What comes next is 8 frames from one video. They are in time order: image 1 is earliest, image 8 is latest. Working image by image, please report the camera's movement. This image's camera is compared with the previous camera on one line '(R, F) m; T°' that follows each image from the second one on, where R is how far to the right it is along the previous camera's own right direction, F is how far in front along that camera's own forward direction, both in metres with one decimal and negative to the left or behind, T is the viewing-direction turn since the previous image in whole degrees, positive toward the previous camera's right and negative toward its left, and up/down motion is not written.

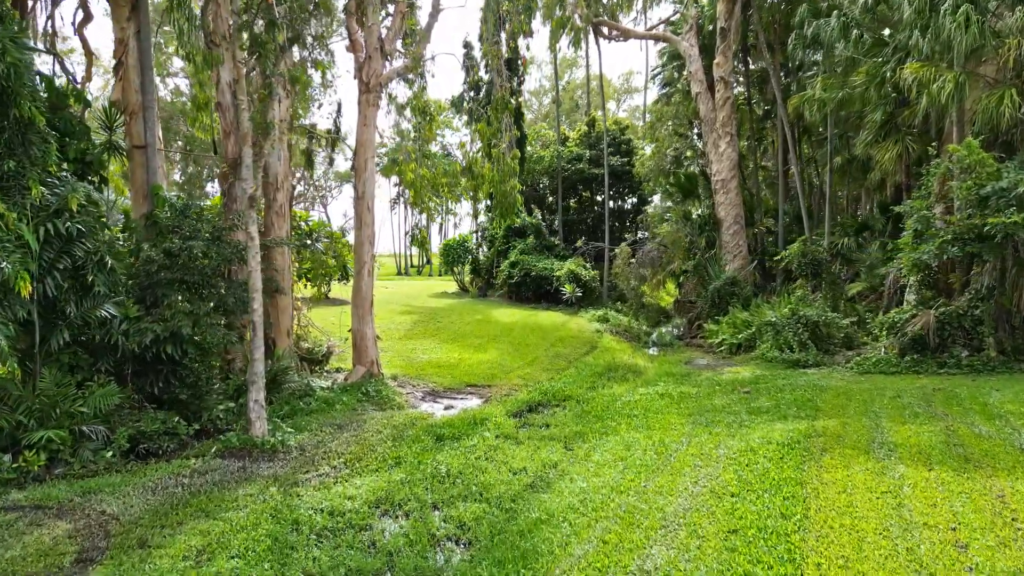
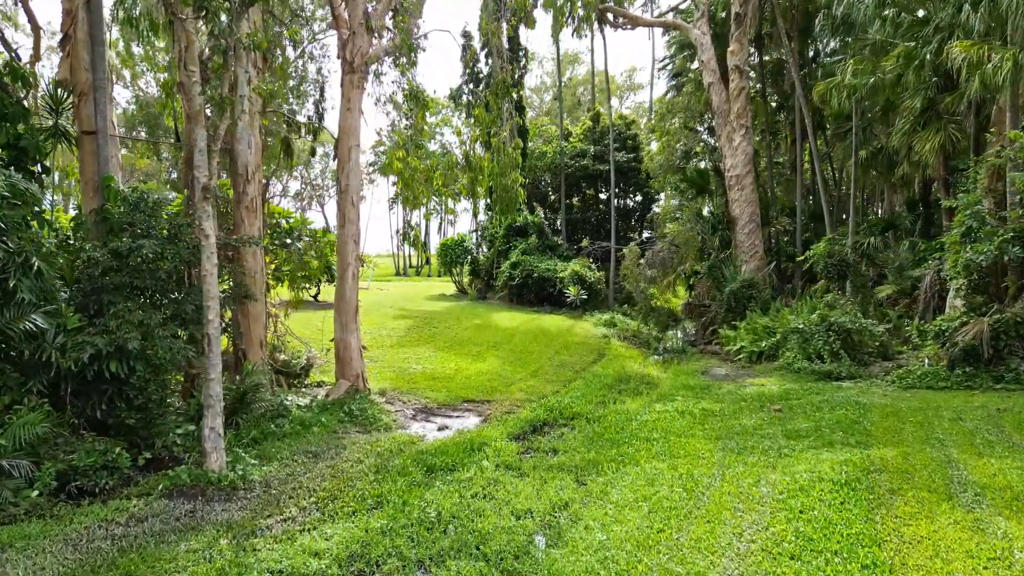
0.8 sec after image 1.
(0.0, +0.7) m; 0°
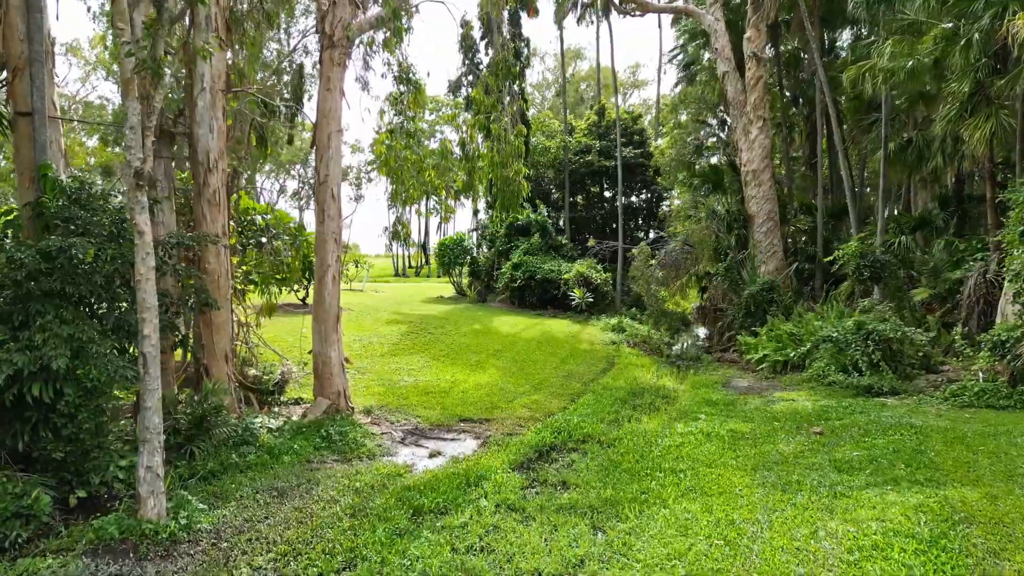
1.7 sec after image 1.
(0.0, +0.7) m; 0°
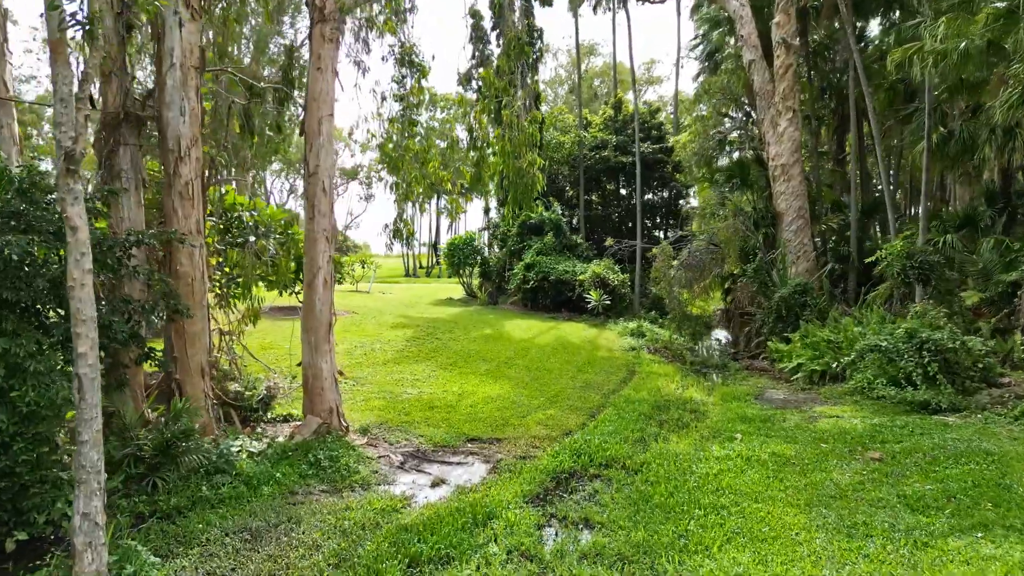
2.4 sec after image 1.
(0.0, +0.6) m; -1°
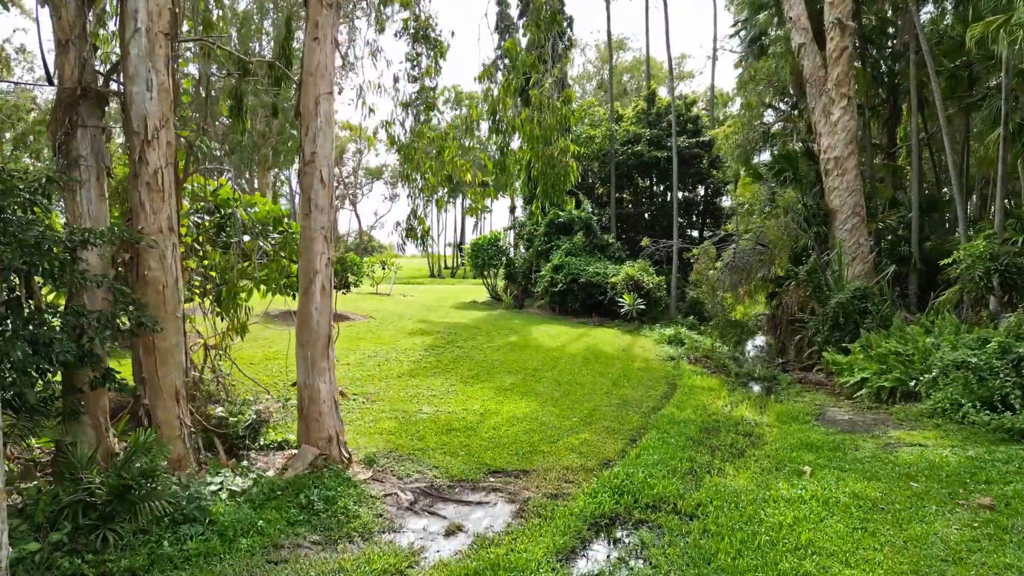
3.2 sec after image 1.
(0.0, +0.7) m; -2°
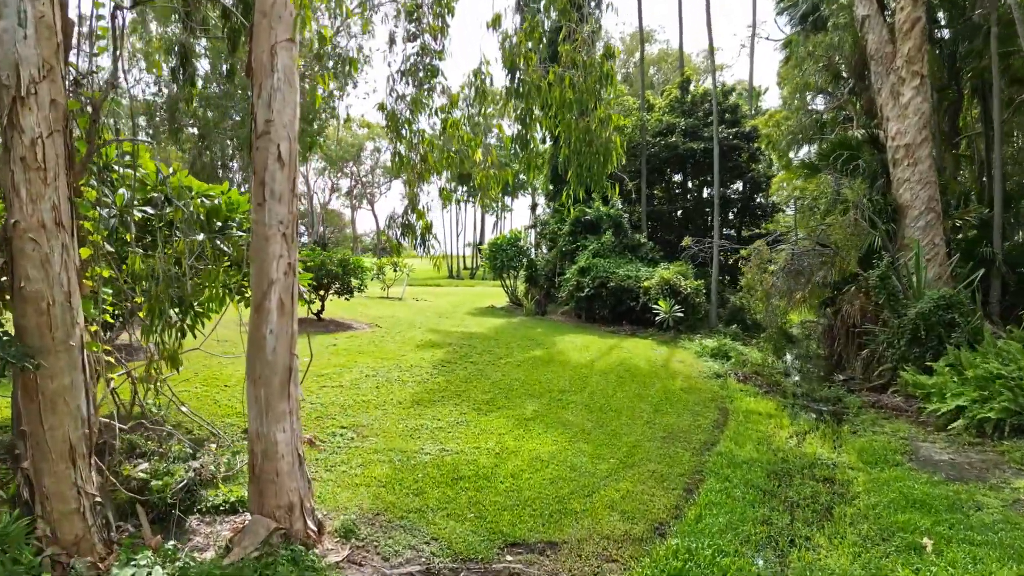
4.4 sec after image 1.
(0.0, +1.0) m; -2°
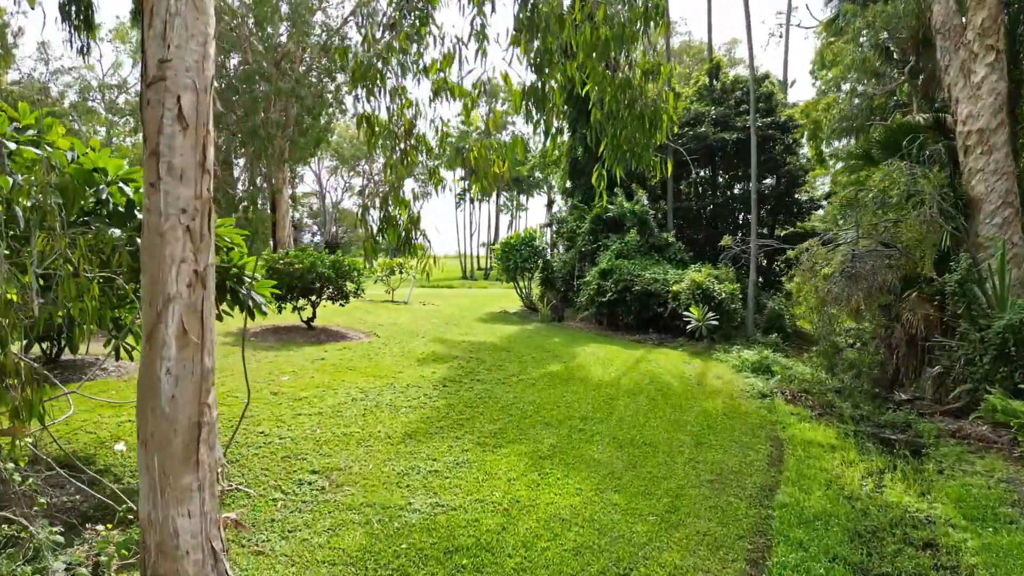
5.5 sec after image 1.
(0.0, +0.9) m; -1°
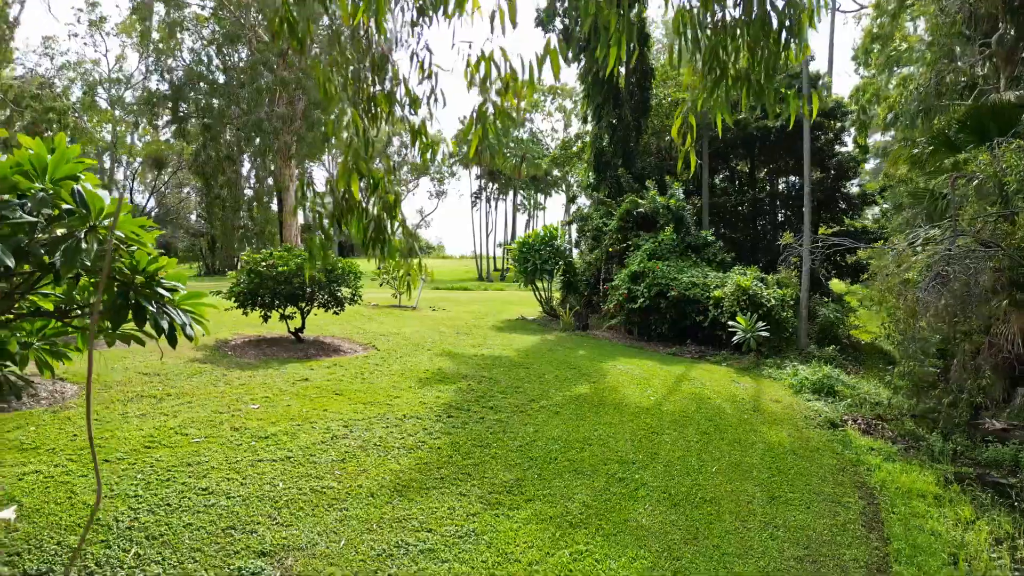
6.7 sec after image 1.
(0.0, +0.9) m; -1°
